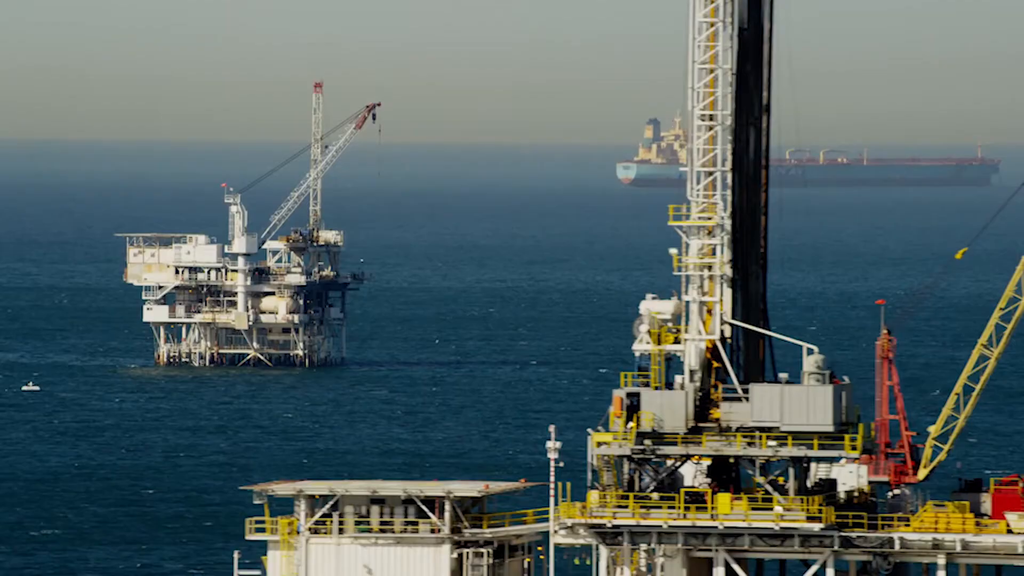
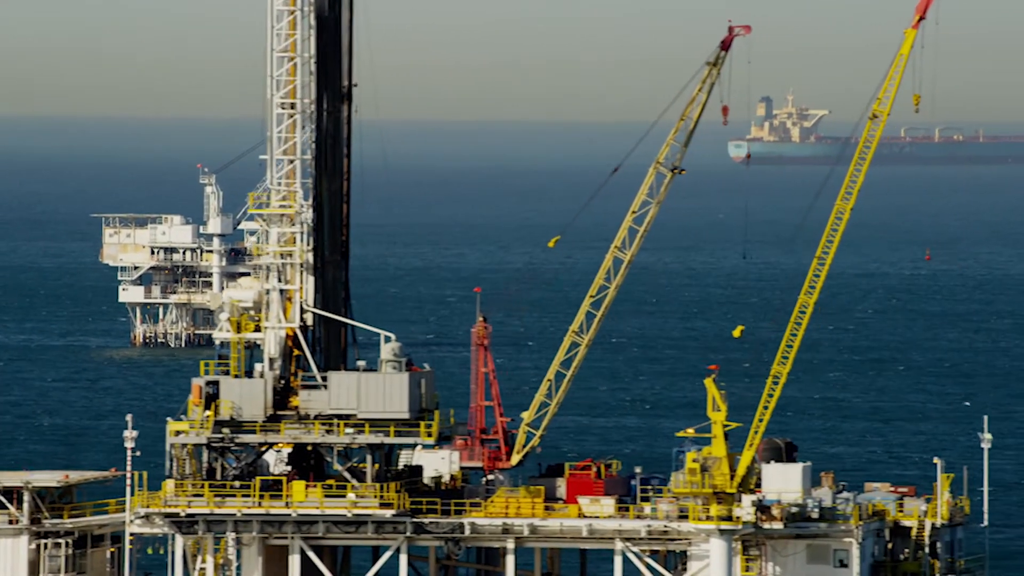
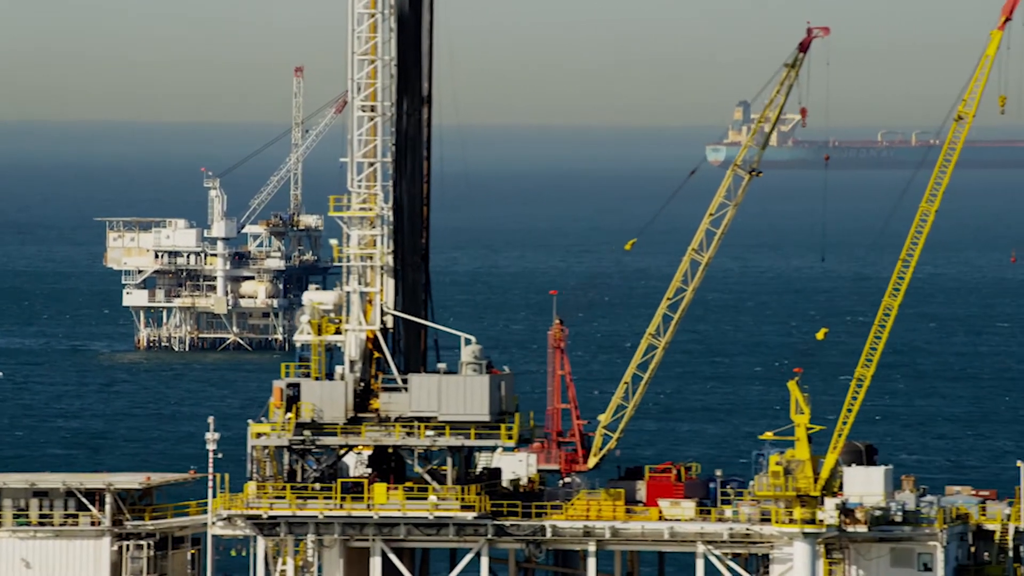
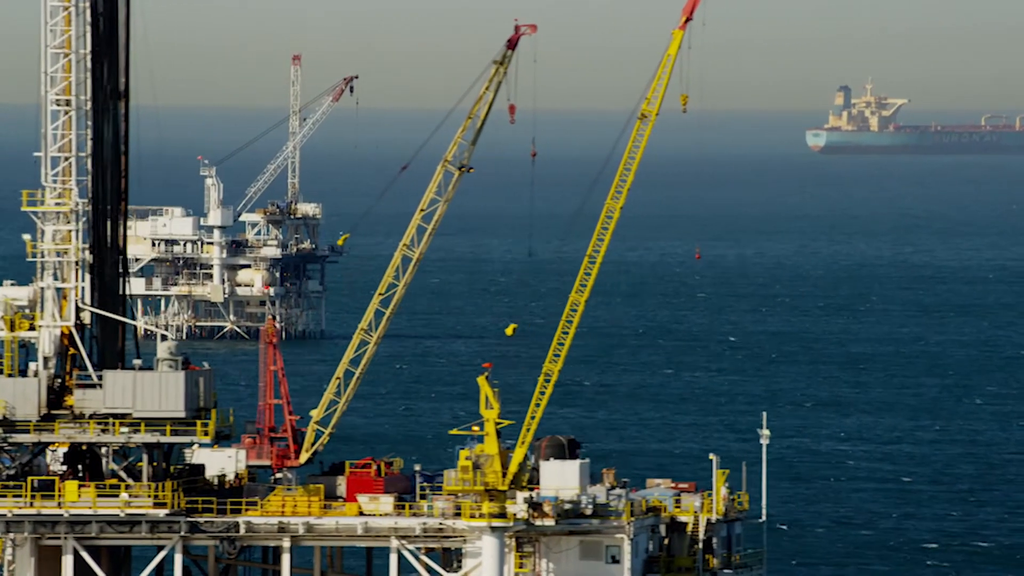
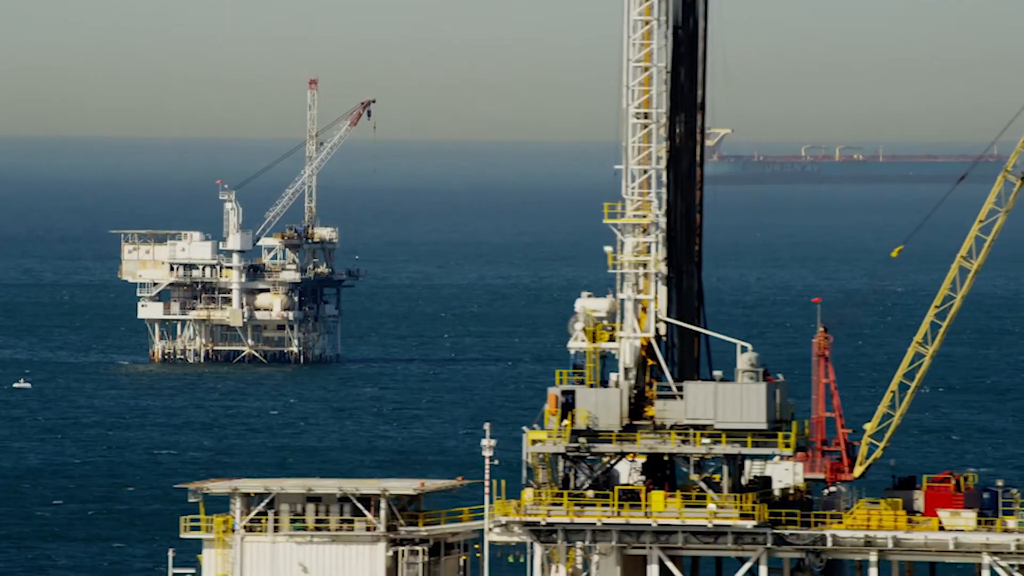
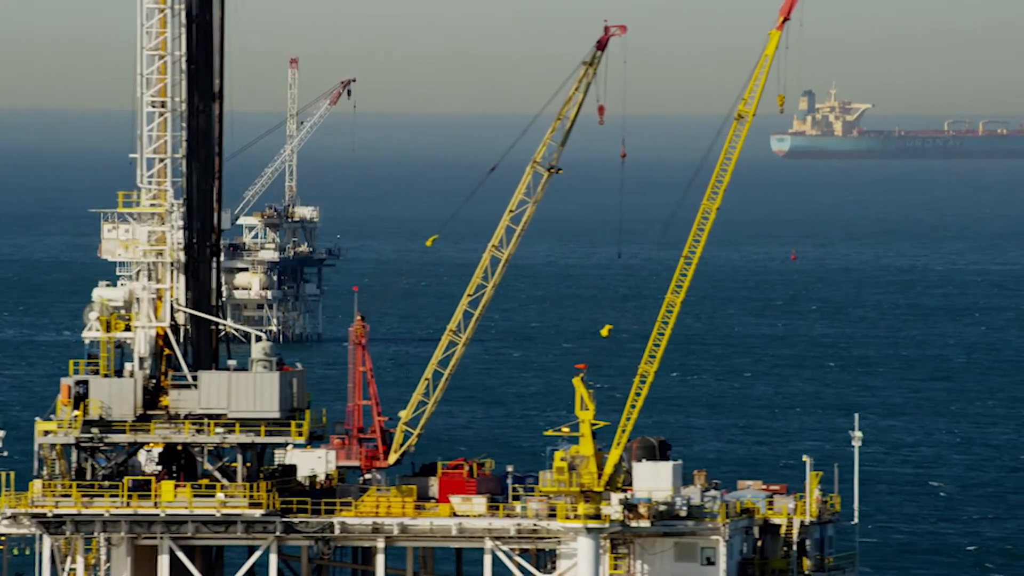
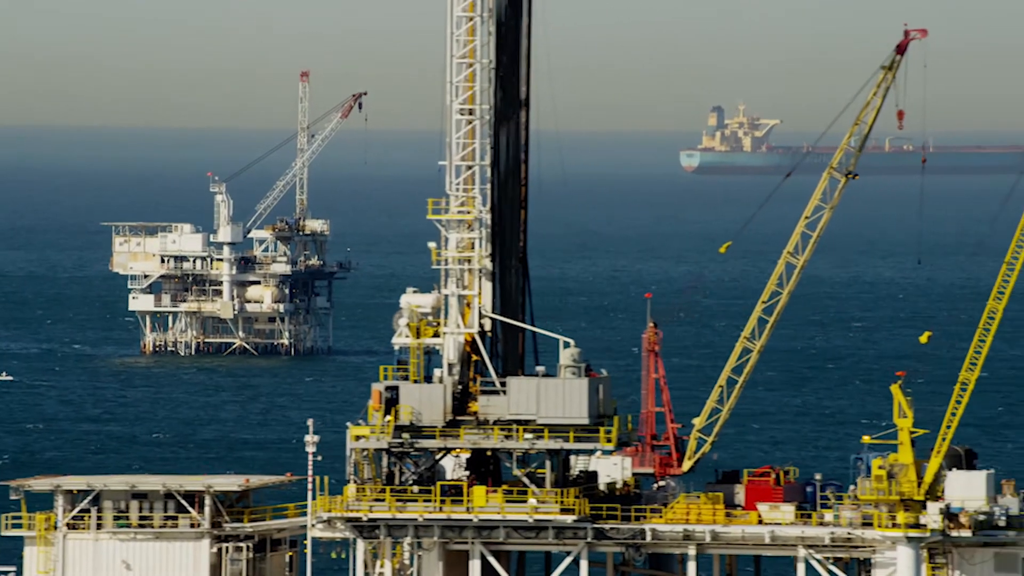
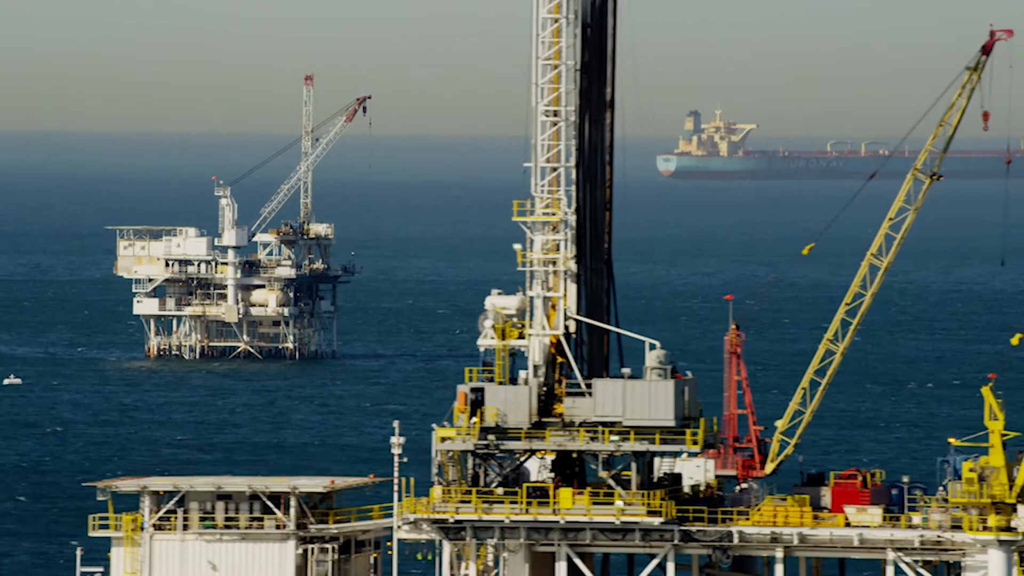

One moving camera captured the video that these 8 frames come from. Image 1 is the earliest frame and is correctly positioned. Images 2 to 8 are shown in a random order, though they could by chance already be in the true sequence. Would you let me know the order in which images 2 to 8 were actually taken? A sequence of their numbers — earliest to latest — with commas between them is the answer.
5, 8, 7, 3, 2, 6, 4
